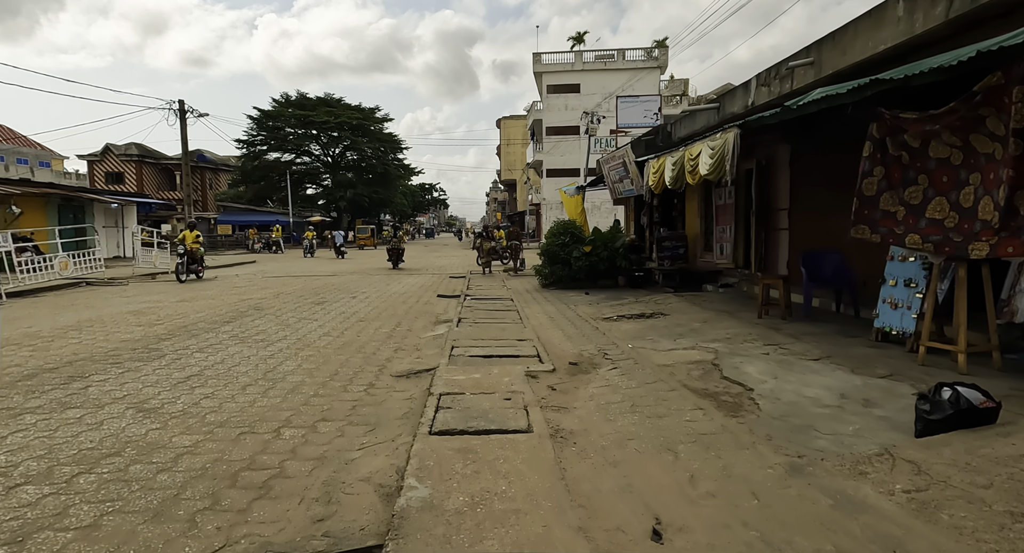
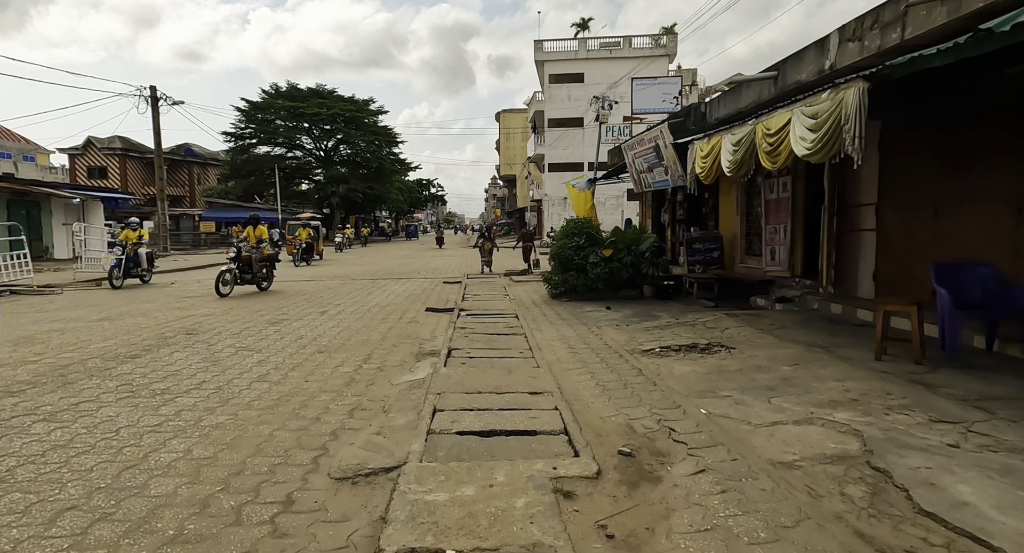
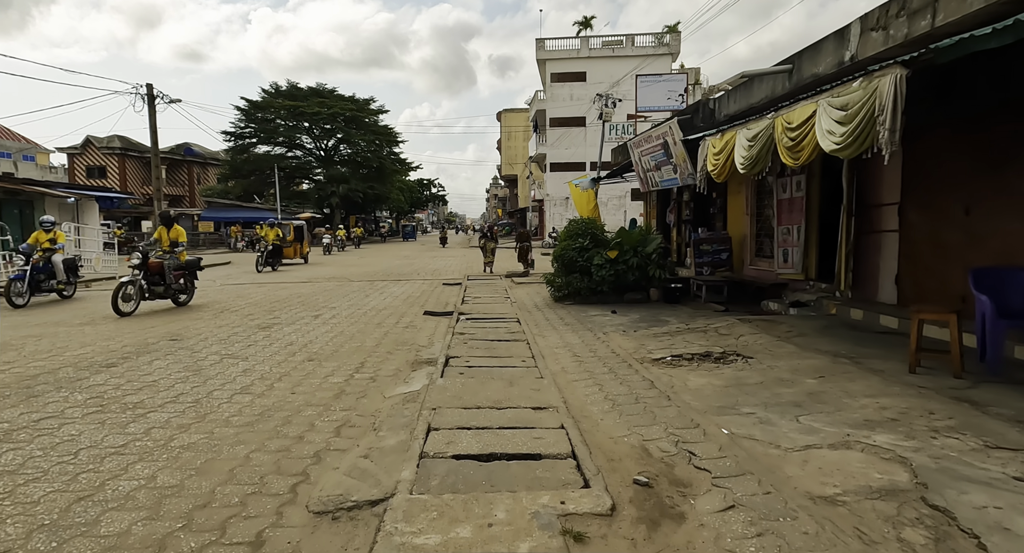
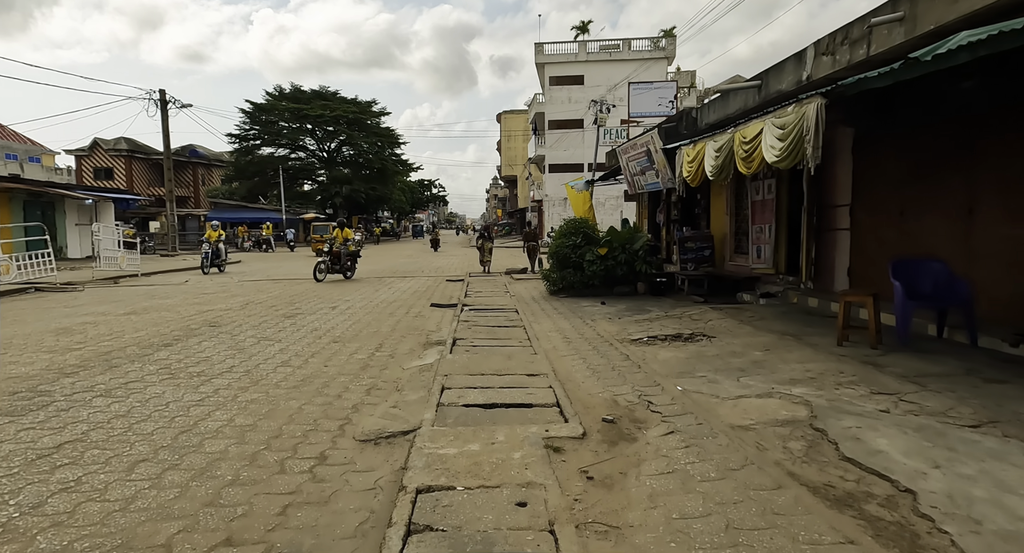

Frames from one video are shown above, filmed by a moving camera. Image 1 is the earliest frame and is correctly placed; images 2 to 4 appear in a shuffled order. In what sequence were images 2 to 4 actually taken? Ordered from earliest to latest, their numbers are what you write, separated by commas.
4, 2, 3
